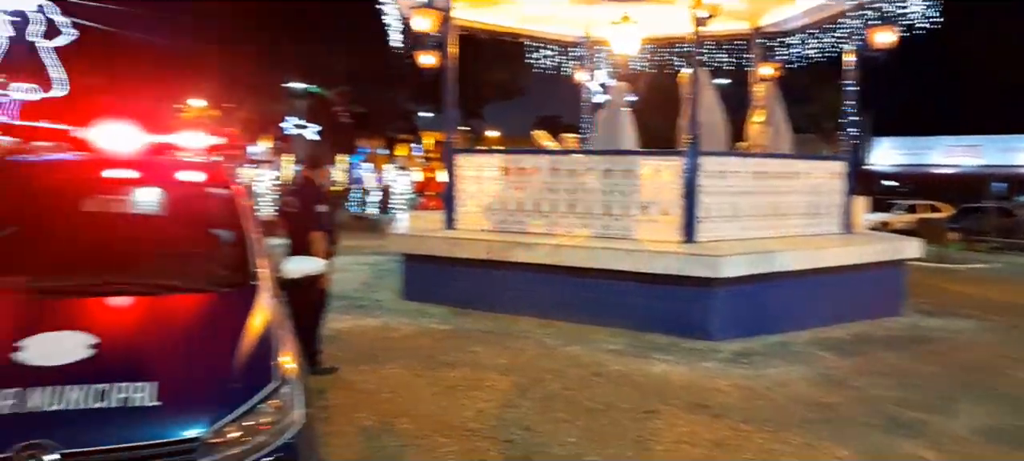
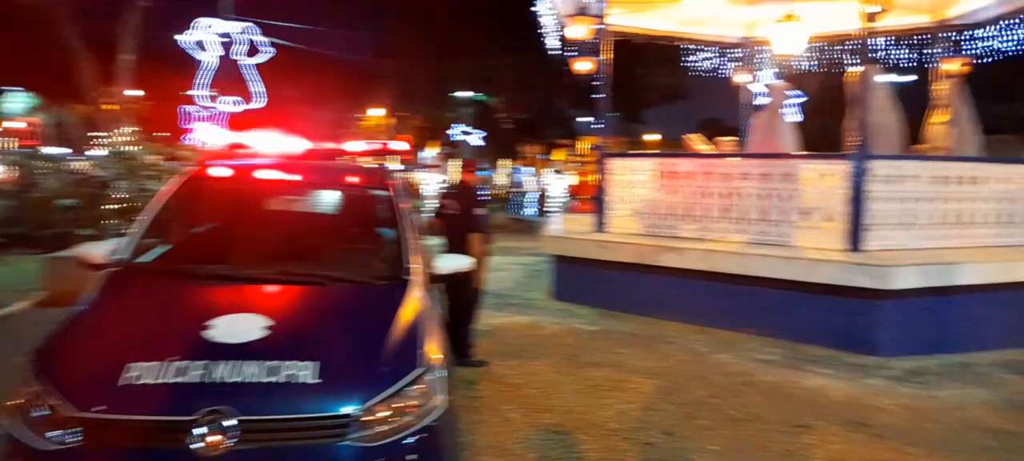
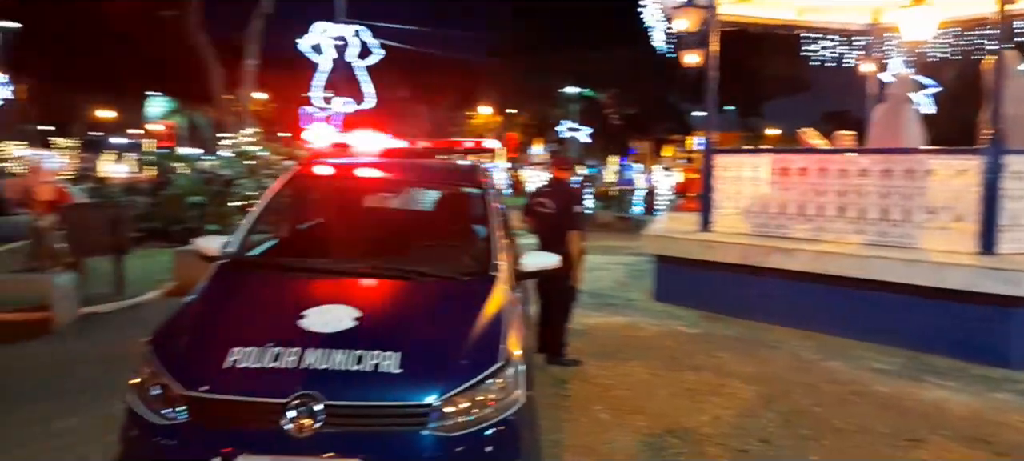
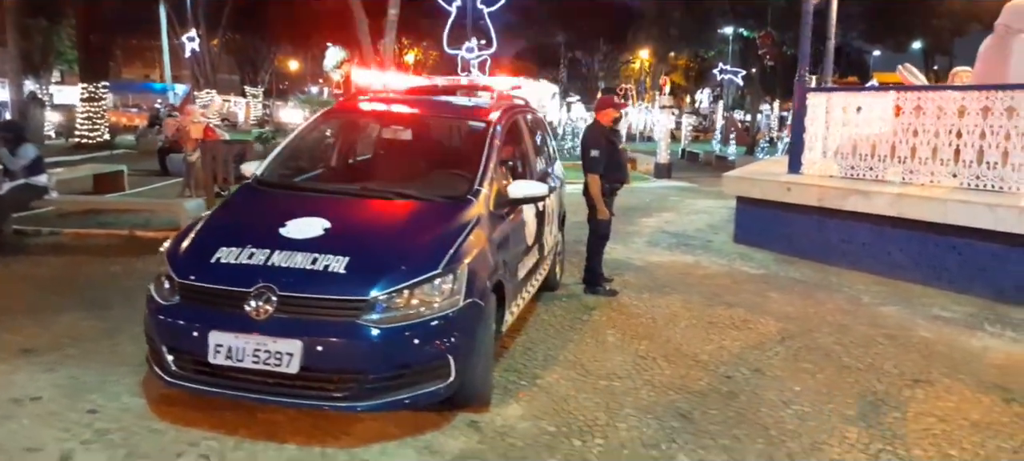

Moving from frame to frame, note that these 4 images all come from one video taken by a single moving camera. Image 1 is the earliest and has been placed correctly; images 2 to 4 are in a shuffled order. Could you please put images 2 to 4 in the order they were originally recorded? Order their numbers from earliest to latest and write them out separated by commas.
2, 3, 4
